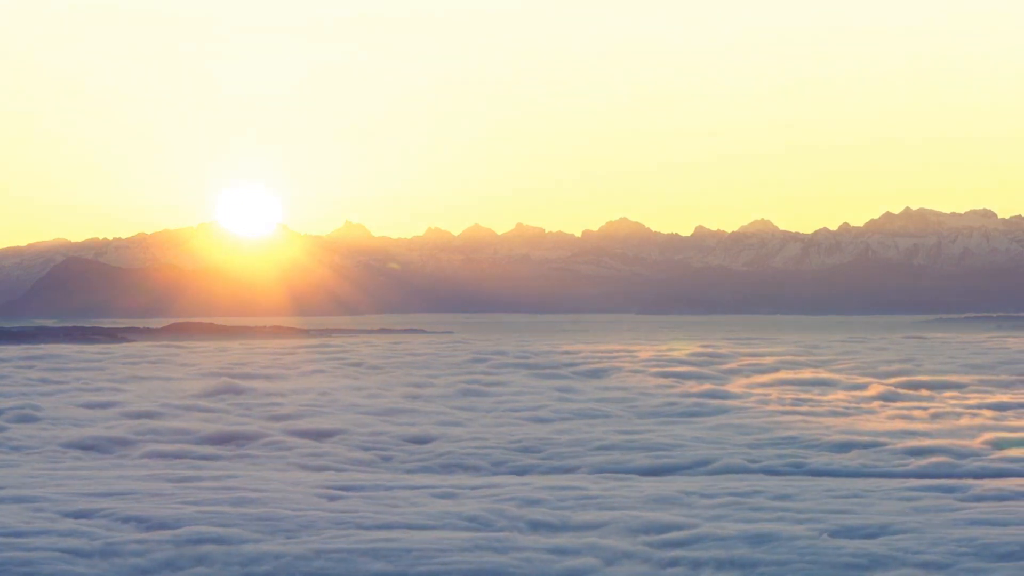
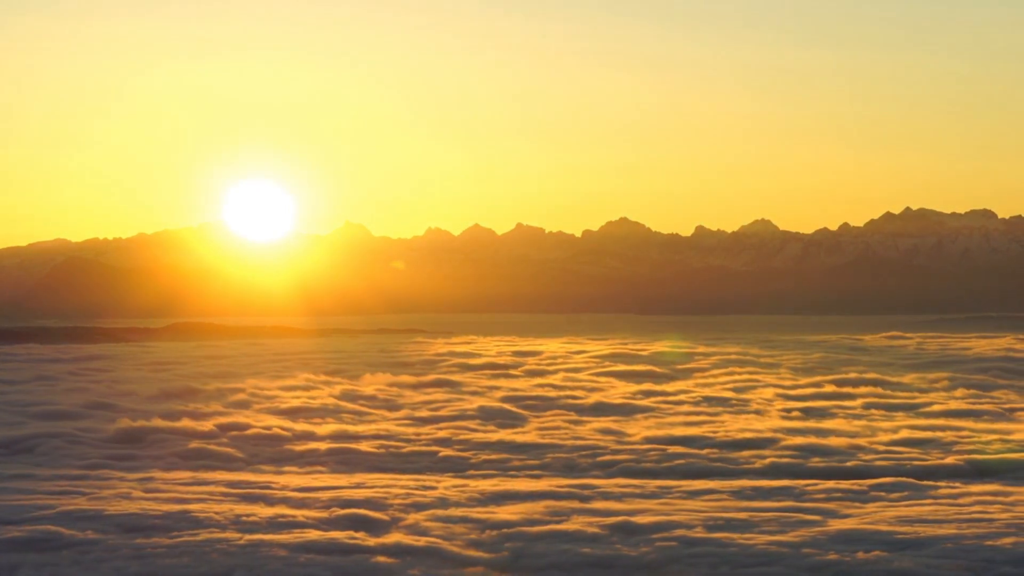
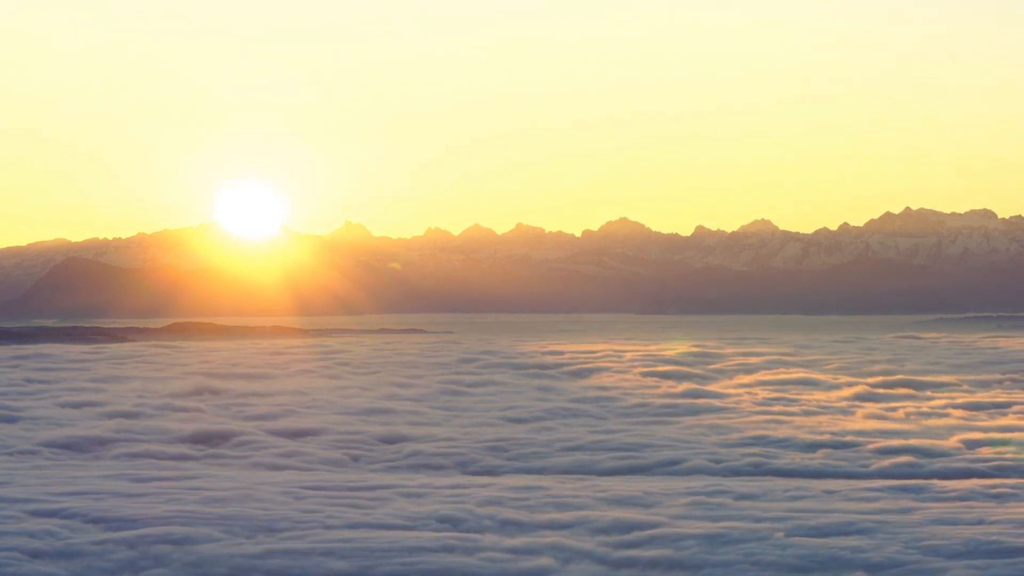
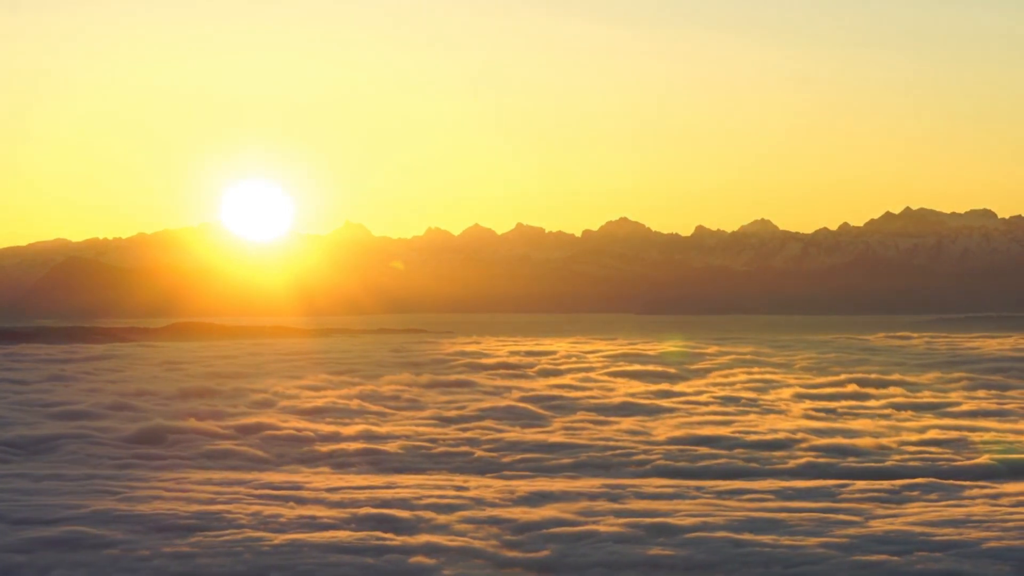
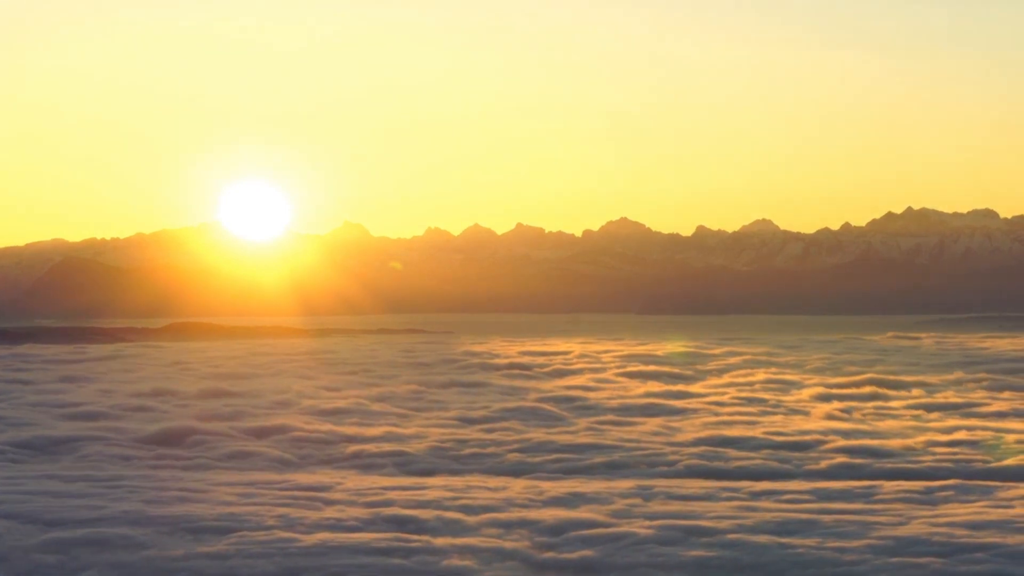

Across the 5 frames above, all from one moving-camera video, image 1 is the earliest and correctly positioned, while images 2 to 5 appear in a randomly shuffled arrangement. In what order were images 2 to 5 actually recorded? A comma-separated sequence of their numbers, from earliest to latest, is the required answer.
3, 5, 4, 2
